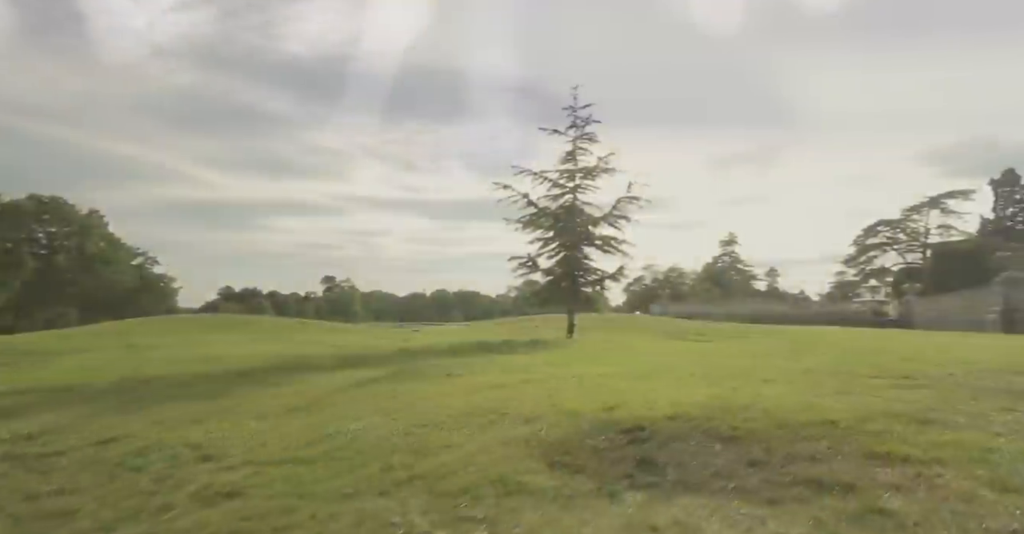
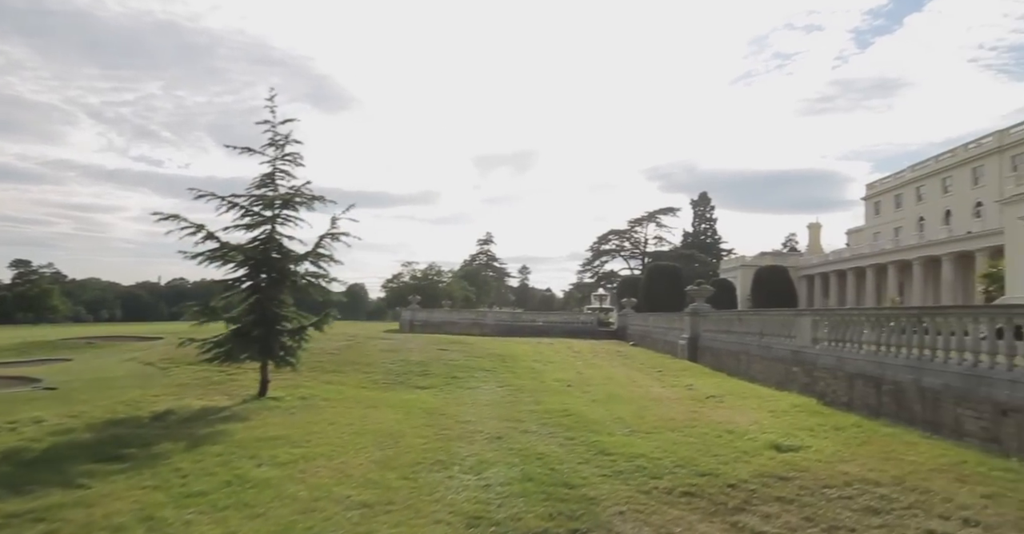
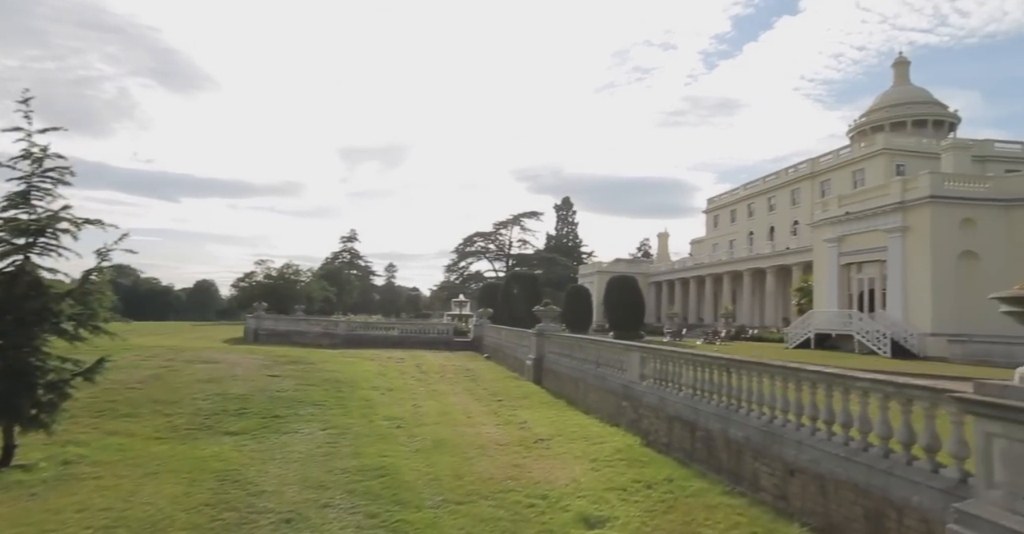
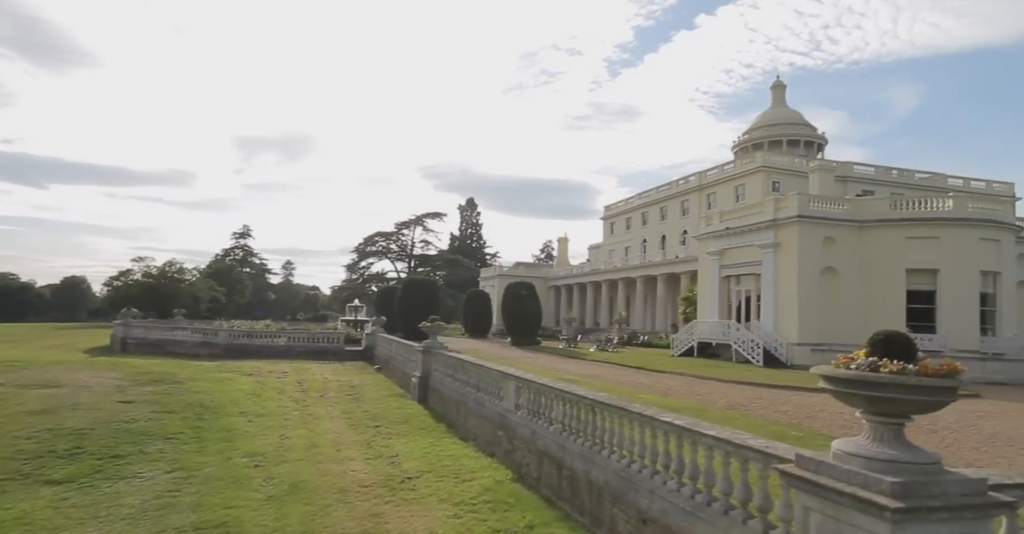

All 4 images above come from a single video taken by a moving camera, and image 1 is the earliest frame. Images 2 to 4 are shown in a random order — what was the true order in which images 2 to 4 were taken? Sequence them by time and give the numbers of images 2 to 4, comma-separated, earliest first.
2, 3, 4
